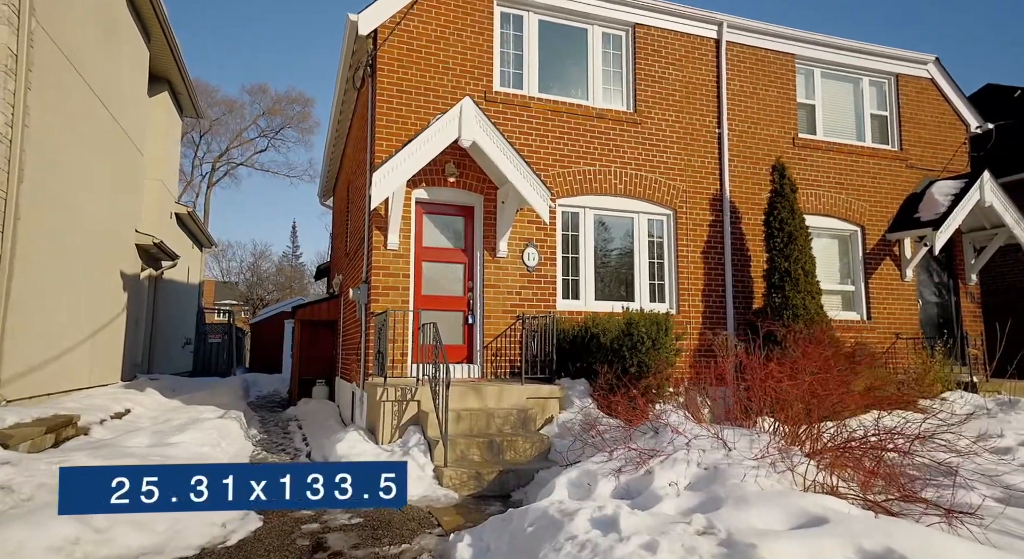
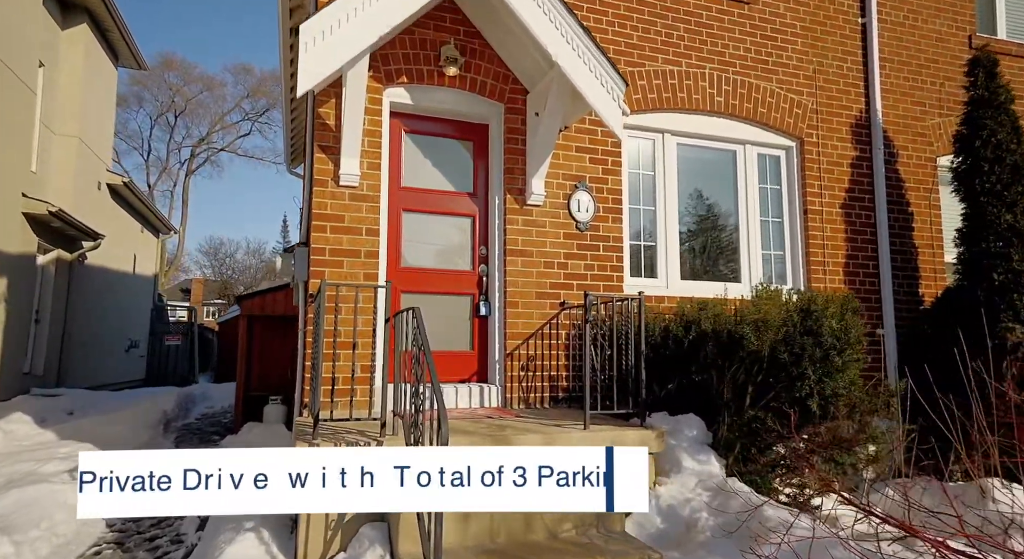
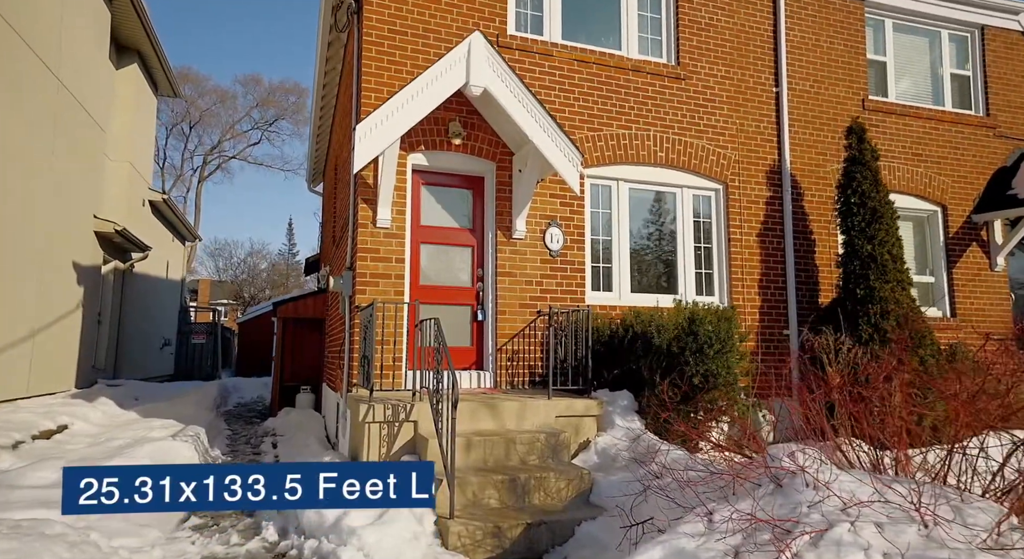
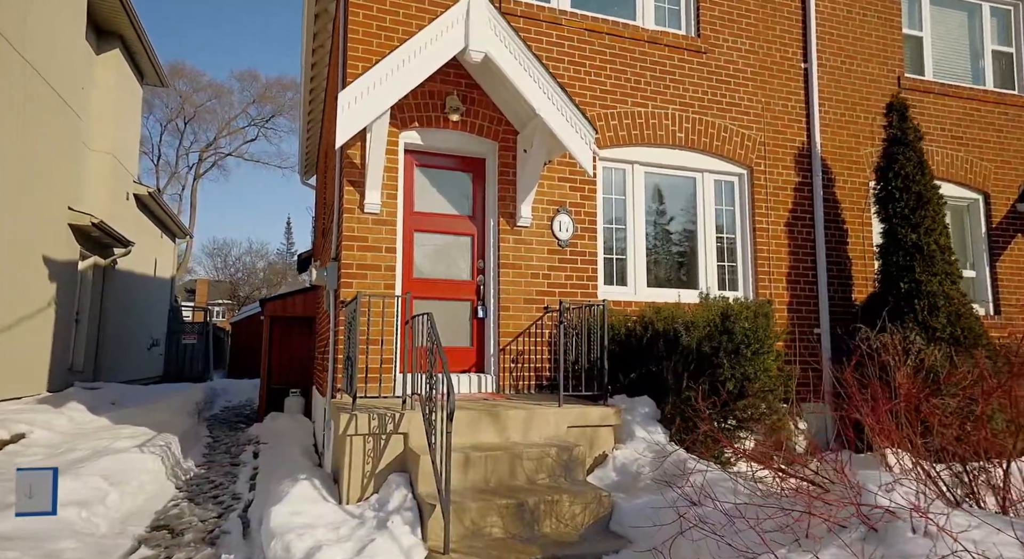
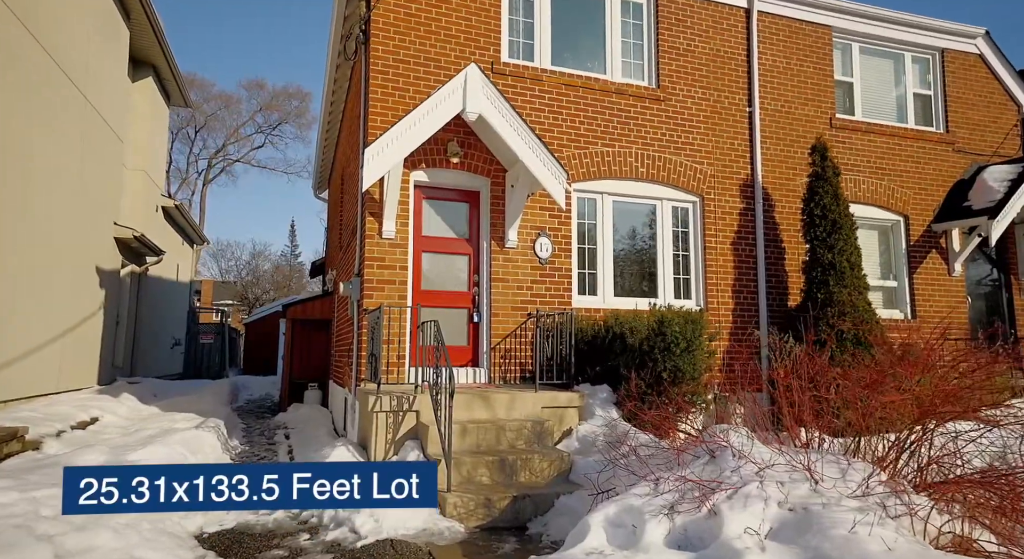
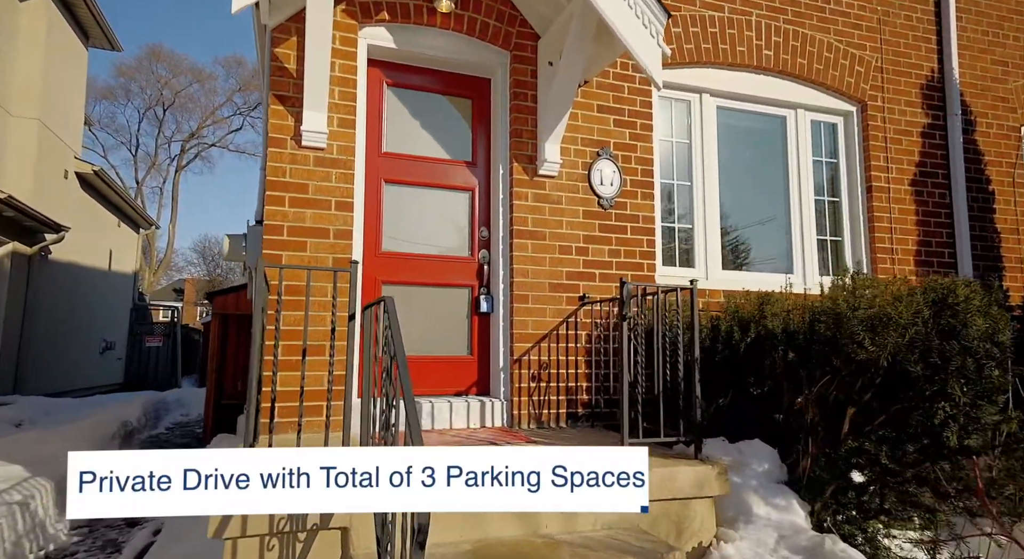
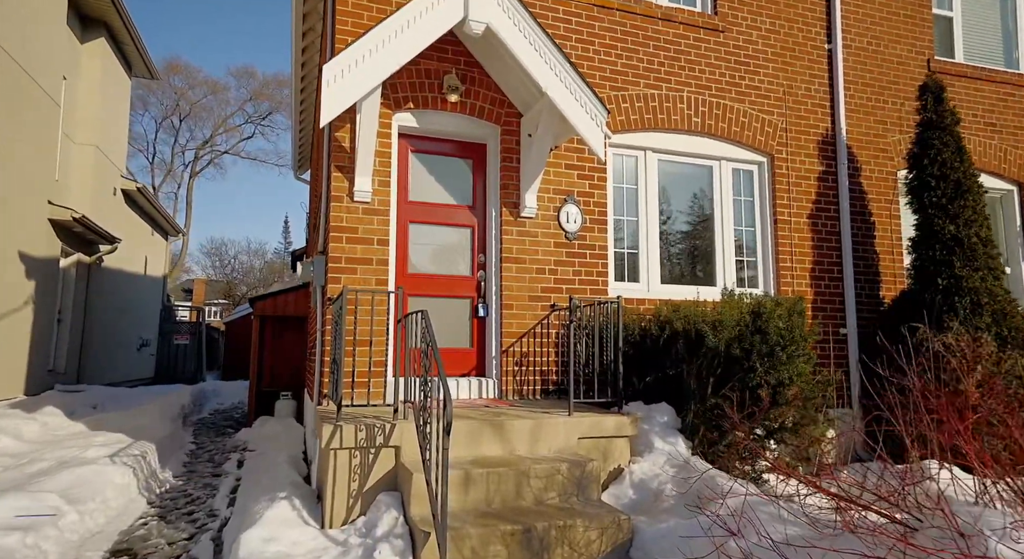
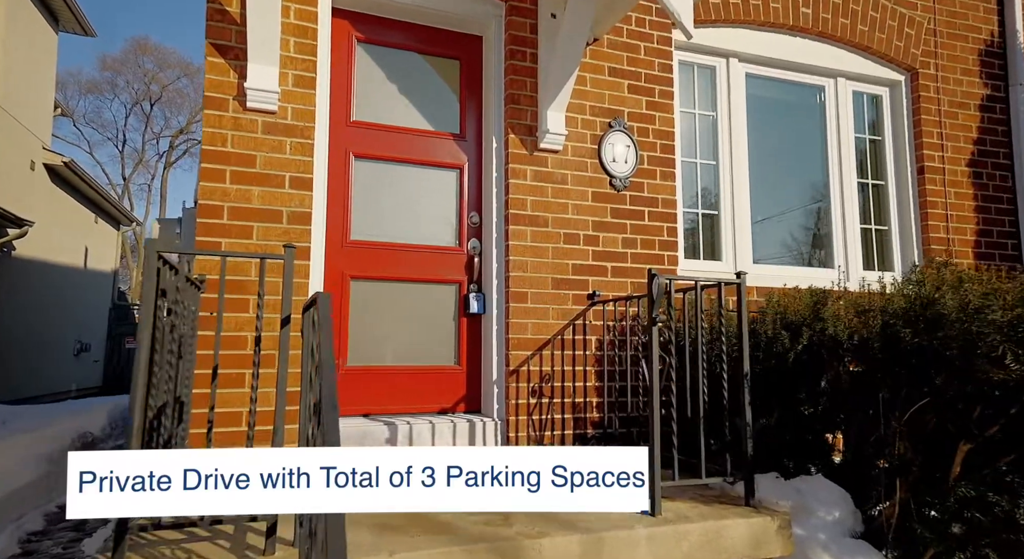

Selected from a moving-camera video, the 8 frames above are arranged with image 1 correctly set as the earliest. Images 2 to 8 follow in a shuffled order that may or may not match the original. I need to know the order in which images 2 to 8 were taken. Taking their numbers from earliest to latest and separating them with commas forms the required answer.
5, 3, 4, 7, 2, 6, 8
